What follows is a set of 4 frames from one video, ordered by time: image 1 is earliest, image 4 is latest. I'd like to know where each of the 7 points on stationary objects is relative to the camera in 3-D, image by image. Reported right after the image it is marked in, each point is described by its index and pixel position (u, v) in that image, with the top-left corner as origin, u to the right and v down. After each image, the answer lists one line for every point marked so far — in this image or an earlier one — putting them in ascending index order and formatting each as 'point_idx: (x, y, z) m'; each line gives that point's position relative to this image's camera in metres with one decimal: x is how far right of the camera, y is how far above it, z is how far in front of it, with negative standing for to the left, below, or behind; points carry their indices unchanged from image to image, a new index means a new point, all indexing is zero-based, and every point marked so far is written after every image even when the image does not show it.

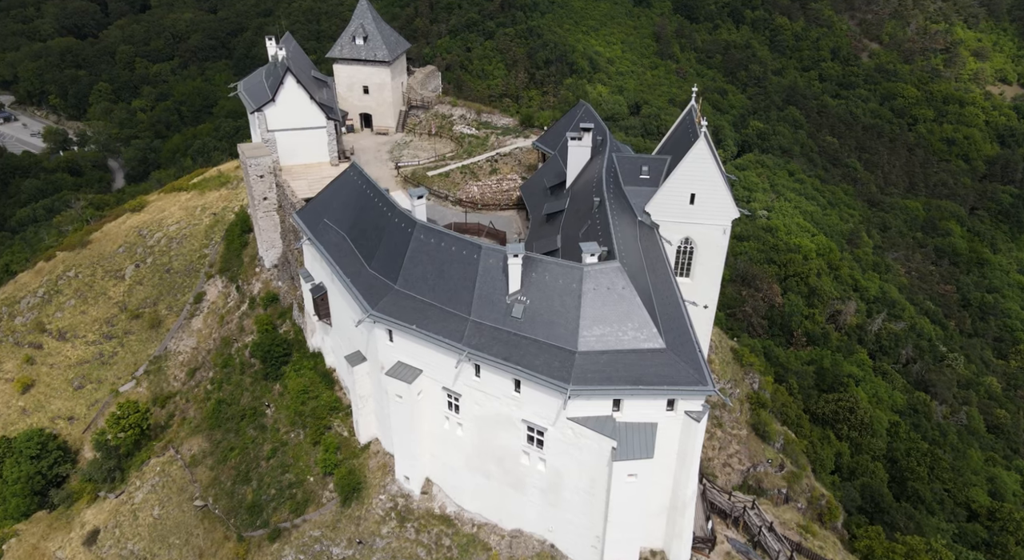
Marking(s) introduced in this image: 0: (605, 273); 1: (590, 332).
0: (+3.0, +0.2, +19.4) m
1: (+2.4, -1.6, +18.9) m
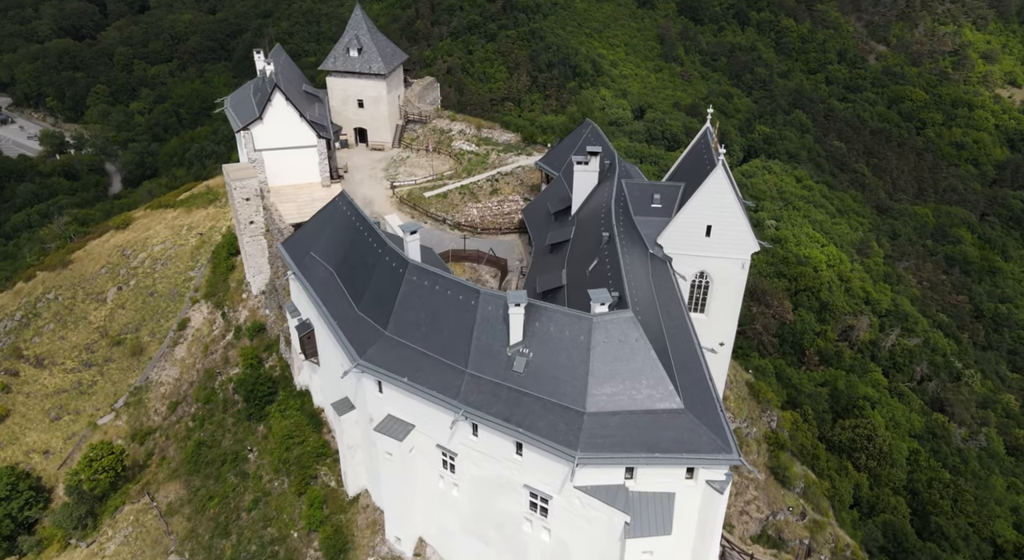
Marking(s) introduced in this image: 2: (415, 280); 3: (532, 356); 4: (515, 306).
0: (+3.0, -1.3, +17.5) m
1: (+2.5, -3.1, +16.9) m
2: (-3.2, 0.0, +19.8) m
3: (+0.6, -2.2, +17.9) m
4: (+0.1, -0.8, +17.4) m
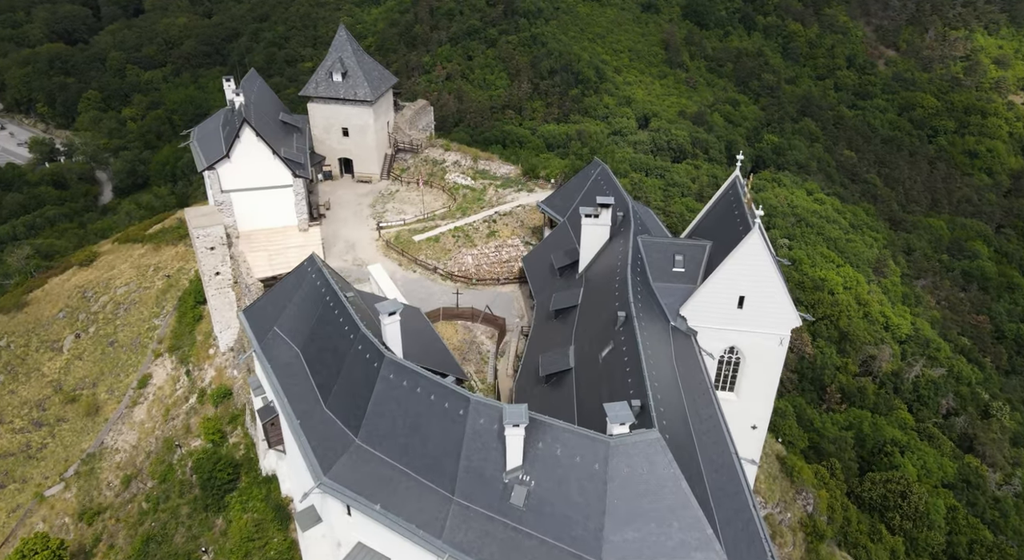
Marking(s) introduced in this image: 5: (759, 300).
0: (+3.0, -3.9, +13.9) m
1: (+2.4, -5.7, +13.4) m
2: (-3.2, -2.6, +16.3) m
3: (+0.5, -4.8, +14.3) m
4: (0.0, -3.4, +13.9) m
5: (+8.1, -0.6, +19.6) m
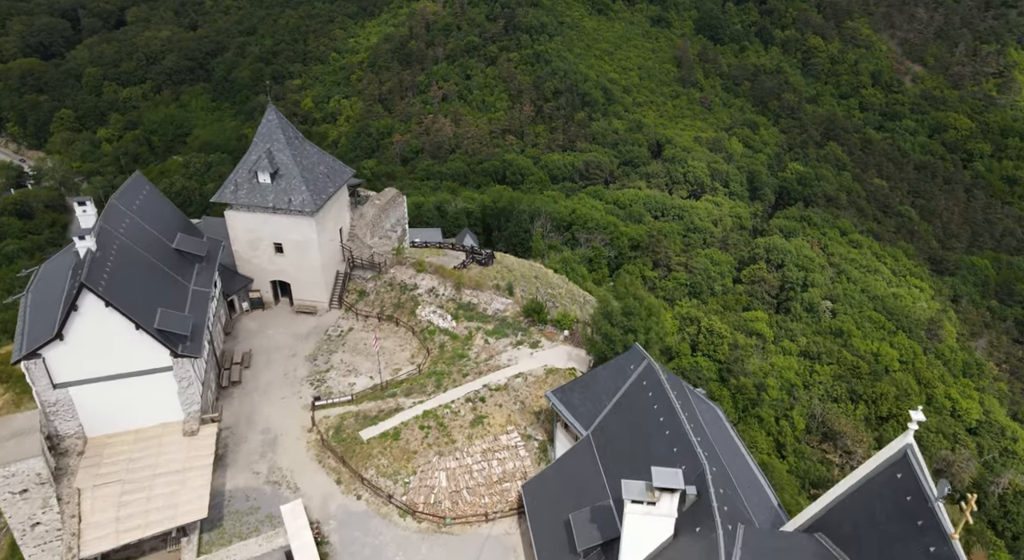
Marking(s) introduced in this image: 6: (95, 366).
0: (+2.8, -10.8, +4.1) m
1: (+2.2, -12.7, +3.5) m
2: (-3.4, -9.6, +6.4) m
3: (+0.4, -11.8, +4.4) m
4: (-0.1, -10.3, +4.0) m
5: (+7.9, -7.6, +9.7) m
6: (-12.1, -2.5, +17.4) m
